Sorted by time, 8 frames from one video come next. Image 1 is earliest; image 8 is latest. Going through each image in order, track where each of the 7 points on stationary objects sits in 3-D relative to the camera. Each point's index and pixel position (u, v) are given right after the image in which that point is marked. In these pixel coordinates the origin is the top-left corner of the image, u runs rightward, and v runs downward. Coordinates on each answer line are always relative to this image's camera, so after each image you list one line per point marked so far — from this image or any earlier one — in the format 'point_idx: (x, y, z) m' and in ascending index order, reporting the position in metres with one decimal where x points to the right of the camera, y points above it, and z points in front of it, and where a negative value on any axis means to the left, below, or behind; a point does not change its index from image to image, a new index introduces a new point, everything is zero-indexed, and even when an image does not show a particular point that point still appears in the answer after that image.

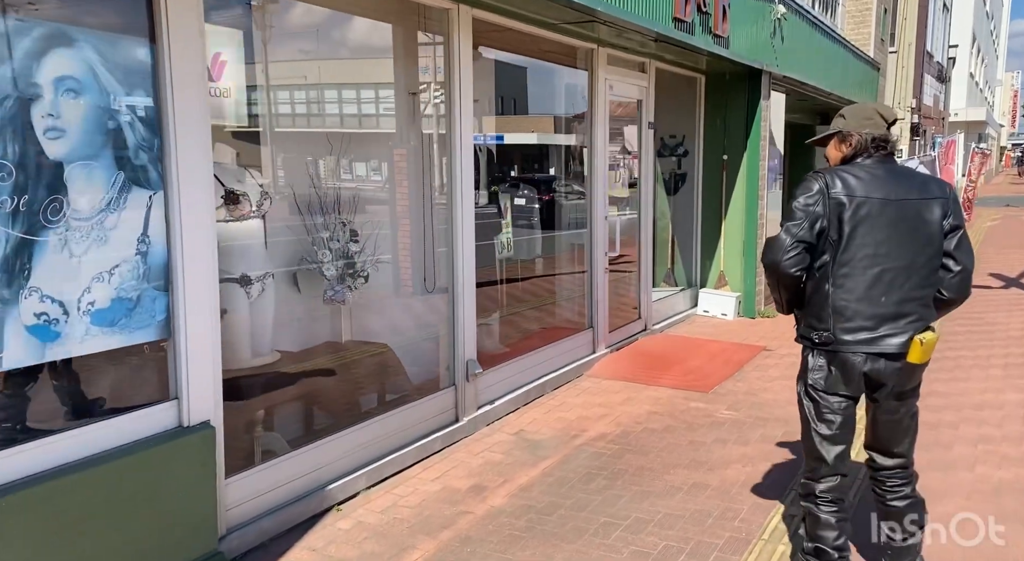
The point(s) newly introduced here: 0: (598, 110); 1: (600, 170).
0: (+0.7, +1.4, +7.4) m
1: (+0.7, +0.9, +7.5) m
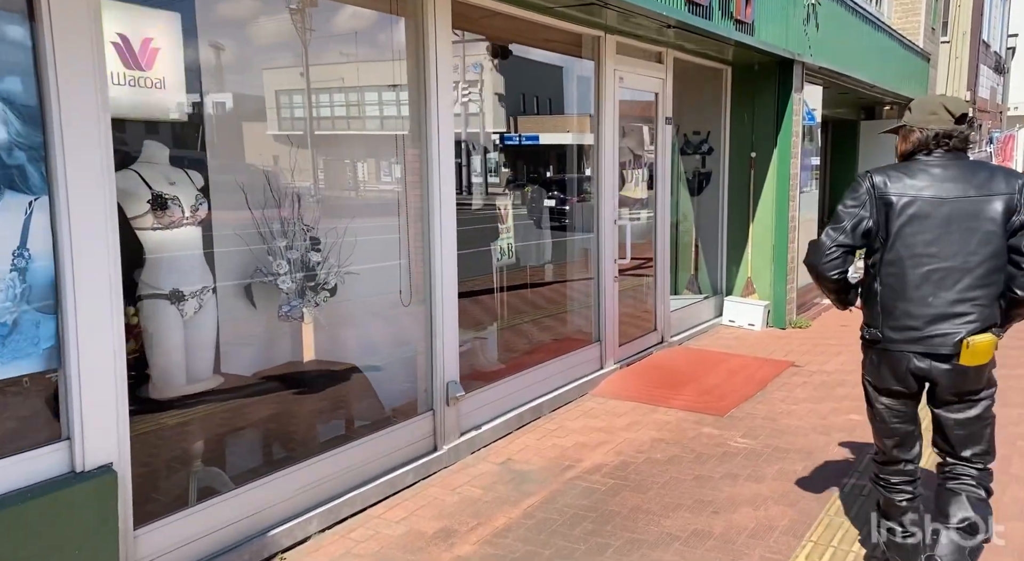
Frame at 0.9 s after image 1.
0: (+0.7, +1.3, +6.8) m
1: (+0.7, +0.8, +6.9) m
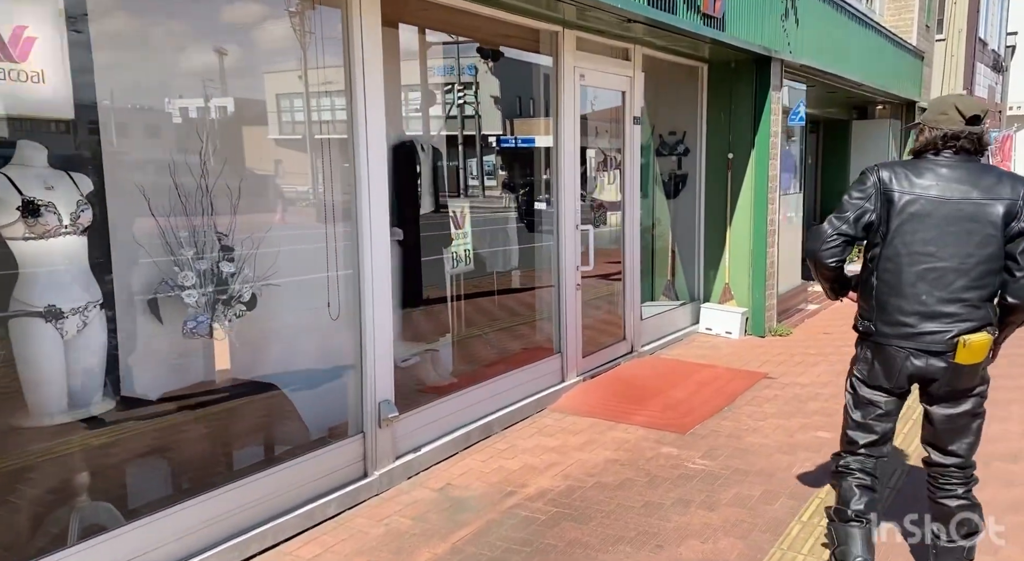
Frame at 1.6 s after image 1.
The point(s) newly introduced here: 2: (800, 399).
0: (+0.4, +1.3, +6.5) m
1: (+0.4, +0.8, +6.5) m
2: (+2.1, -0.8, +6.4) m
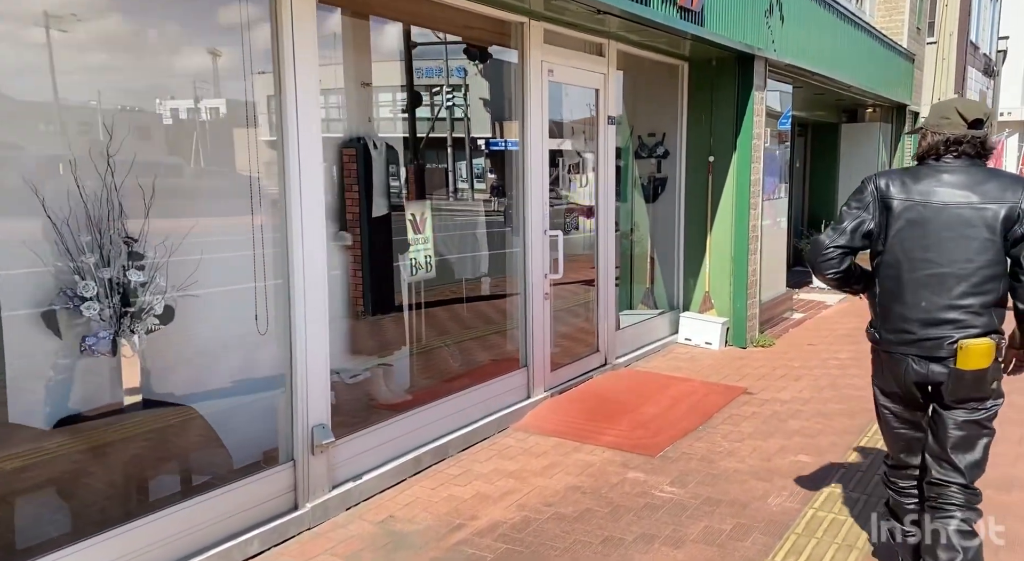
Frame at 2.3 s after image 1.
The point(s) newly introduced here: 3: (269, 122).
0: (+0.1, +1.2, +6.1) m
1: (+0.1, +0.7, +6.1) m
2: (+1.8, -0.9, +6.0) m
3: (-1.2, +0.7, +4.1) m
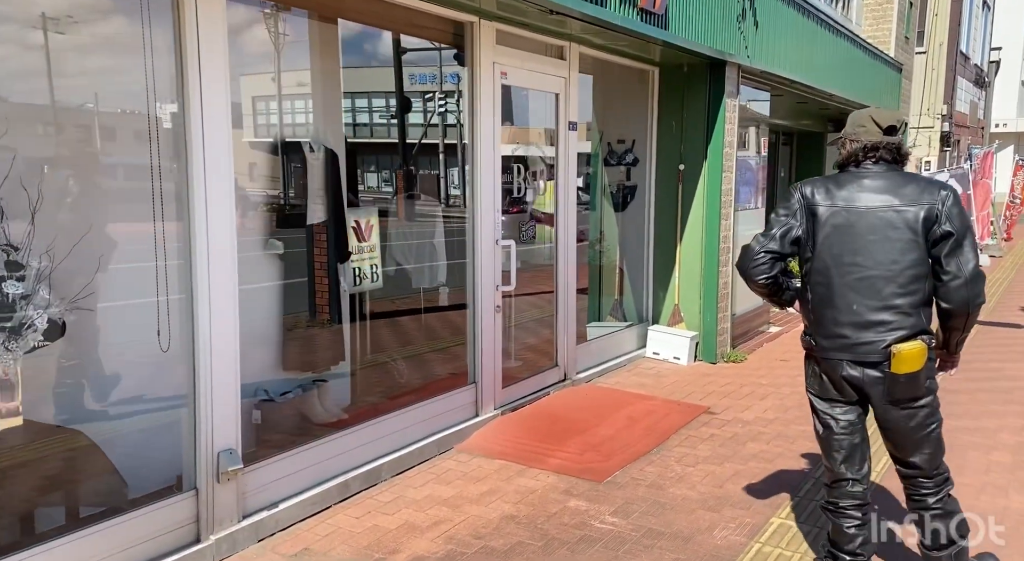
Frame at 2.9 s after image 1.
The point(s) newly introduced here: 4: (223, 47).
0: (-0.2, +1.1, +5.8) m
1: (-0.2, +0.6, +5.8) m
2: (+1.5, -1.0, +5.7) m
3: (-1.5, +0.7, +3.8) m
4: (-1.3, +1.0, +3.9) m
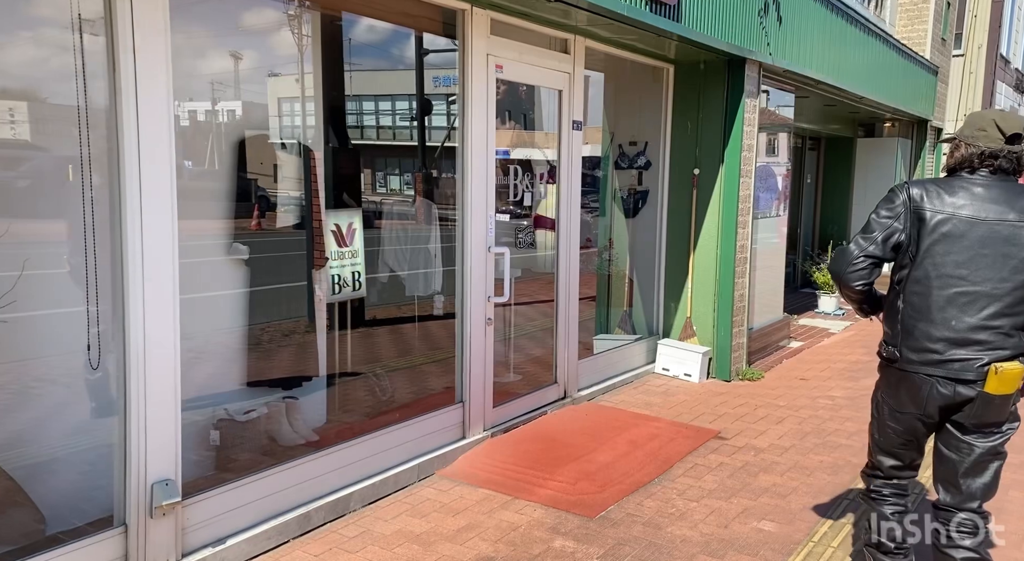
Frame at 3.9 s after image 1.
0: (-0.2, +1.1, +5.3) m
1: (-0.2, +0.6, +5.4) m
2: (+1.4, -1.1, +5.2) m
3: (-1.6, +0.6, +3.4) m
4: (-1.3, +1.0, +3.5) m
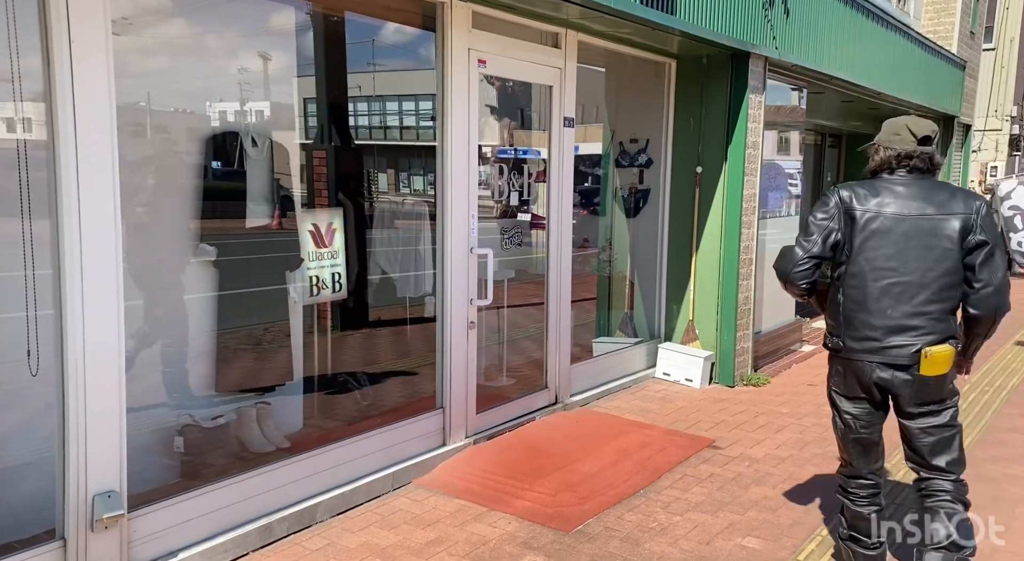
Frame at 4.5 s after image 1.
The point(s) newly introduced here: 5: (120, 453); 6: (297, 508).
0: (-0.3, +1.1, +5.1) m
1: (-0.3, +0.6, +5.2) m
2: (+1.3, -1.1, +4.9) m
3: (-1.7, +0.6, +3.3) m
4: (-1.5, +1.0, +3.3) m
5: (-1.6, -0.7, +3.6) m
6: (-1.0, -1.1, +4.2) m
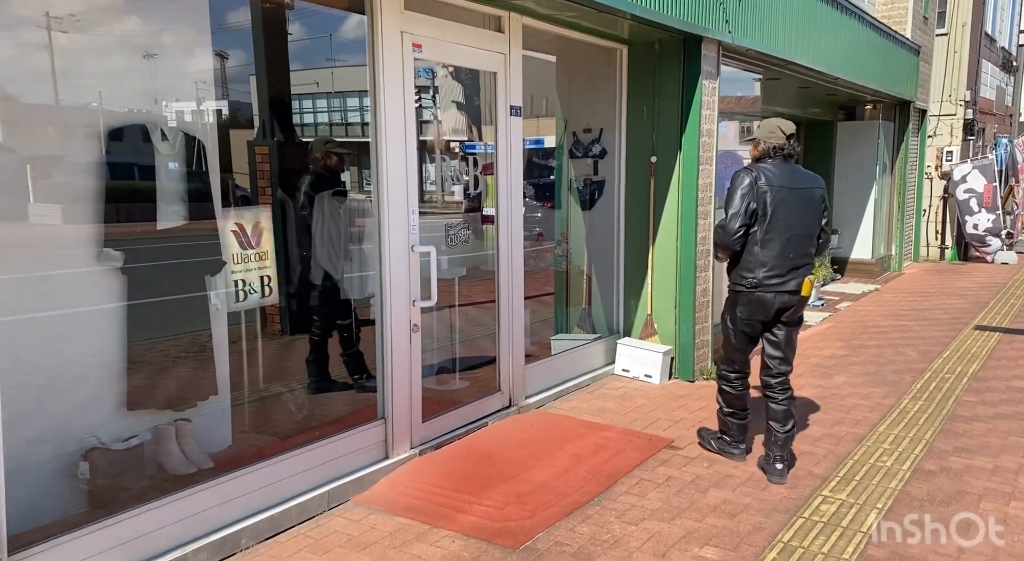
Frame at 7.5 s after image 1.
0: (-0.7, +1.1, +4.8) m
1: (-0.6, +0.6, +4.9) m
2: (+1.0, -1.1, +4.7) m
3: (-2.0, +0.6, +2.9) m
4: (-1.8, +0.9, +3.0) m
5: (-1.8, -0.7, +3.2) m
6: (-1.2, -1.1, +3.8) m
